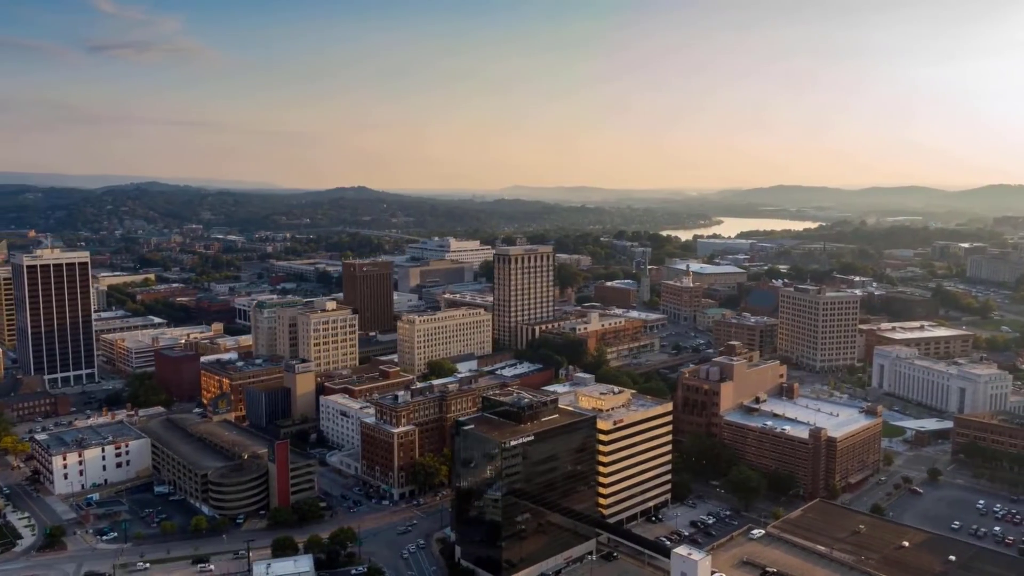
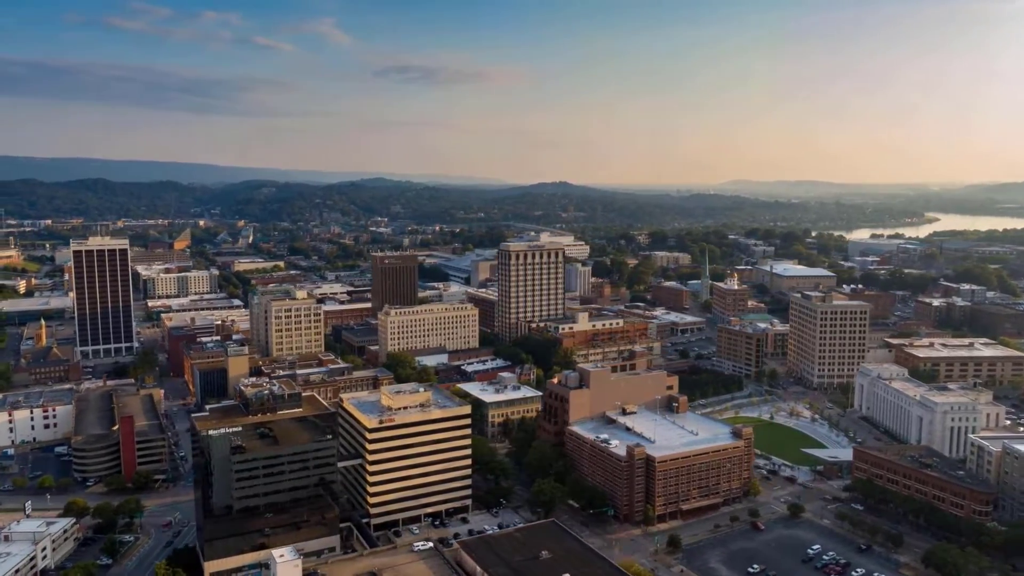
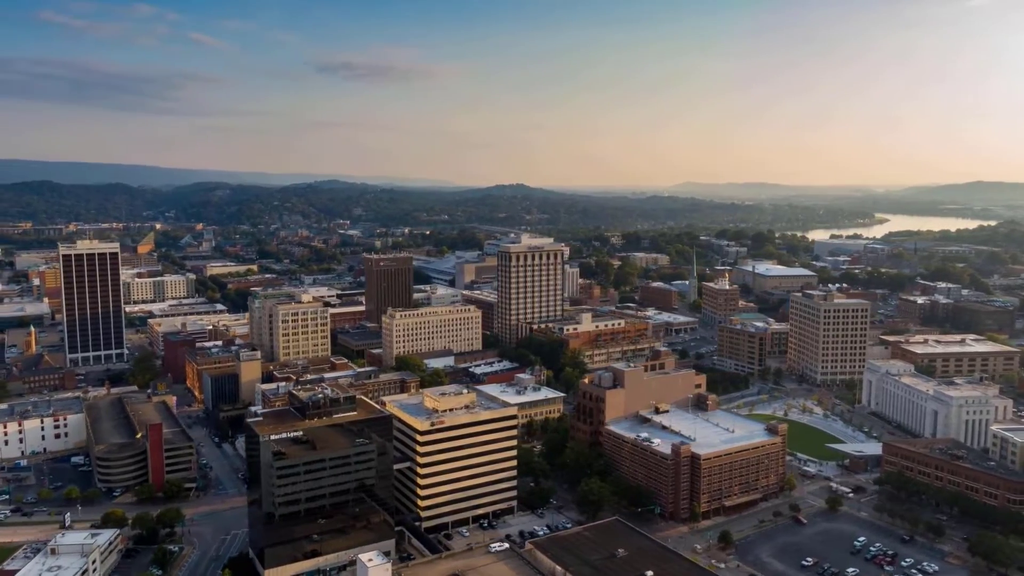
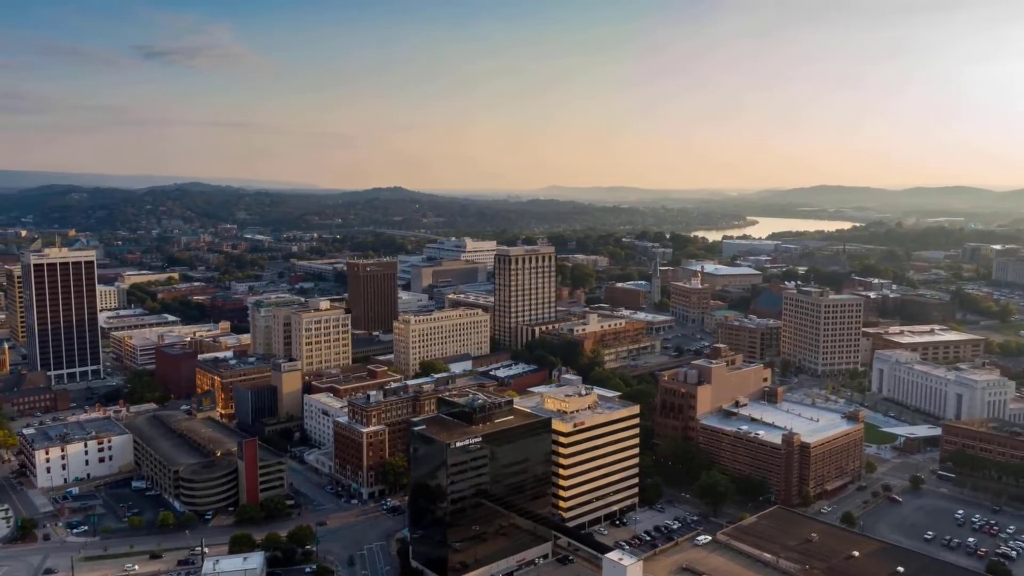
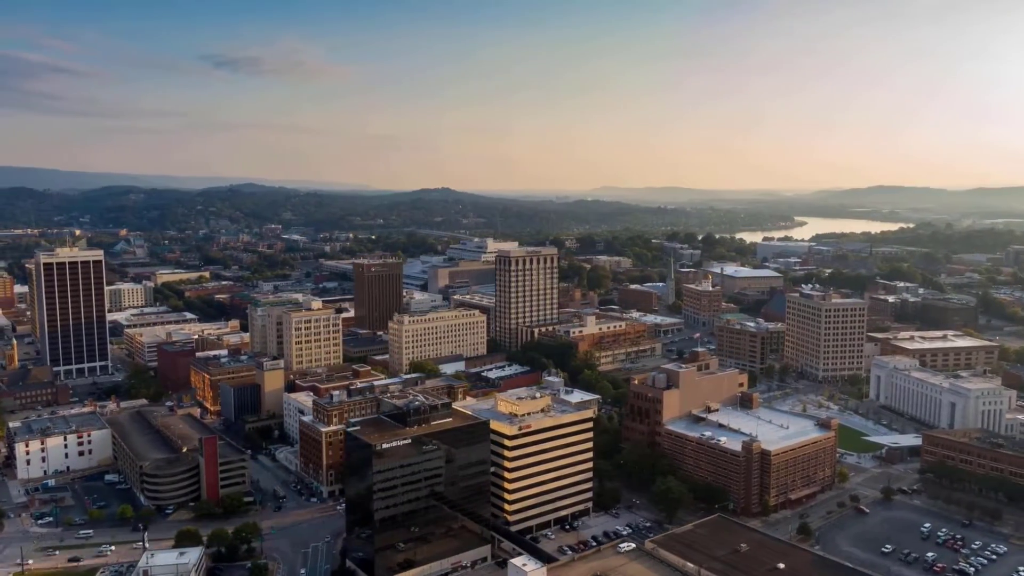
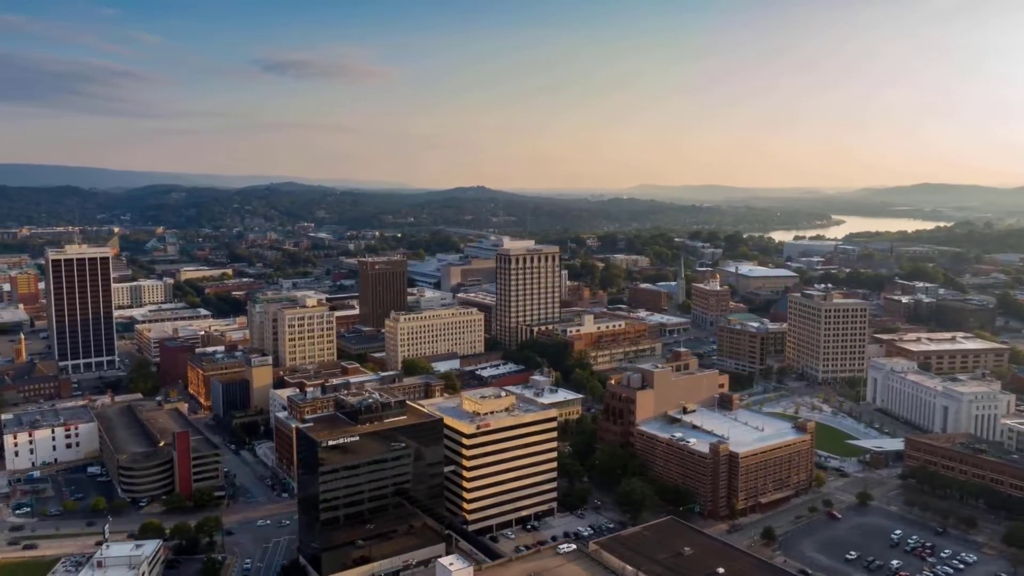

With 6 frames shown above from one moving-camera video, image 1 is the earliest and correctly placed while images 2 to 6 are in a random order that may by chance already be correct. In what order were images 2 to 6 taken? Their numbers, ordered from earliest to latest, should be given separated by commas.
4, 5, 6, 3, 2
